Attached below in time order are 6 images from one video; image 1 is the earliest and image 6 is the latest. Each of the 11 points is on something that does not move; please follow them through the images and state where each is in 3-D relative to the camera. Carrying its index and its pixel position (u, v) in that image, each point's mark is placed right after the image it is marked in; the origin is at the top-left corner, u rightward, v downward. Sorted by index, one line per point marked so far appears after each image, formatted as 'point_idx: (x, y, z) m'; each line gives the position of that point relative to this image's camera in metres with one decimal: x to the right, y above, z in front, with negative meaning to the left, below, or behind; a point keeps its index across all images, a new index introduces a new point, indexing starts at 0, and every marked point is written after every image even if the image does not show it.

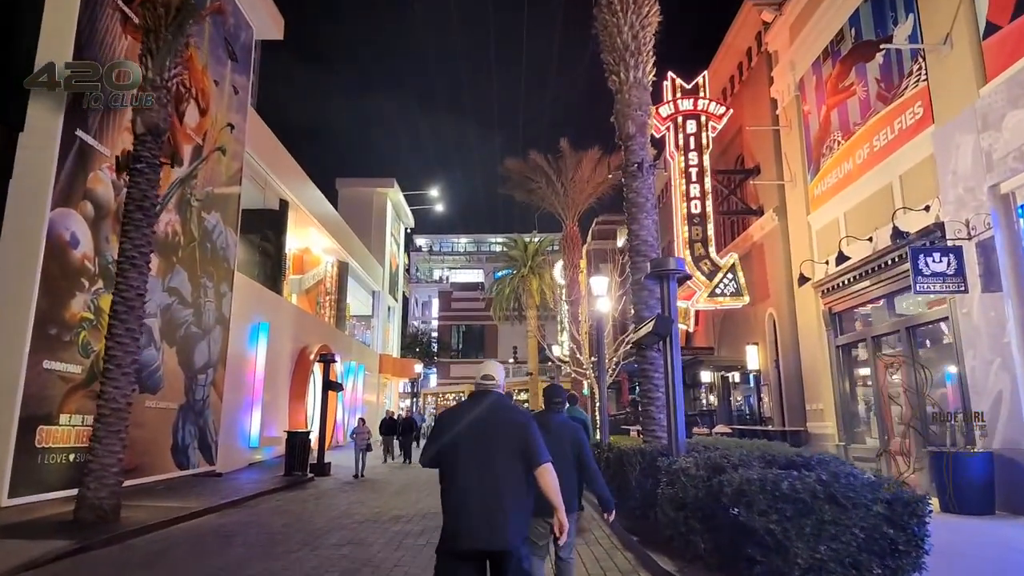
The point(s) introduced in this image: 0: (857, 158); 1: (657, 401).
0: (+7.6, +2.8, +14.1) m
1: (+2.3, -1.8, +10.0) m
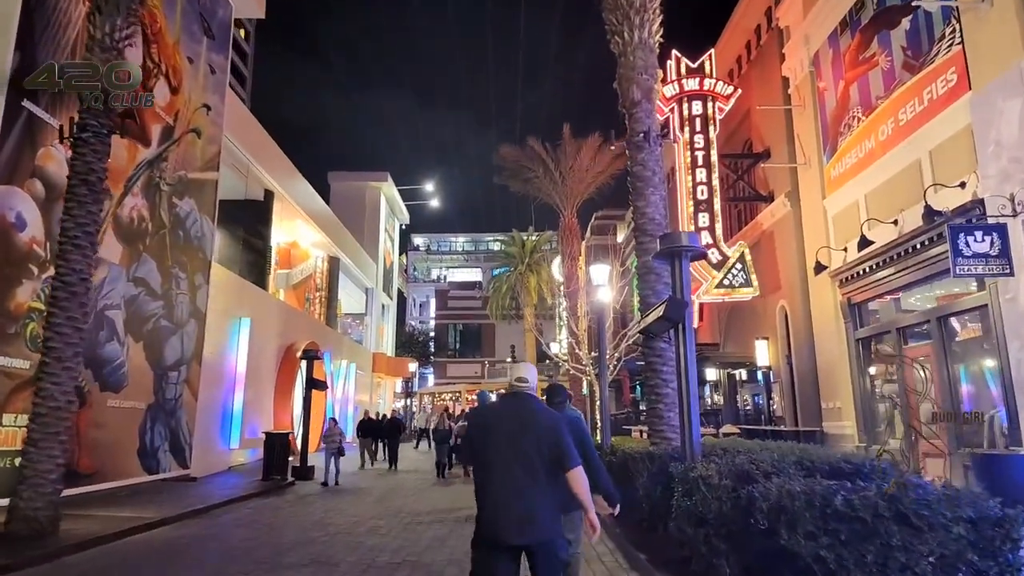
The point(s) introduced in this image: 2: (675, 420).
0: (+7.4, +3.1, +13.0) m
1: (+2.1, -1.5, +8.8) m
2: (+2.2, -1.8, +8.8) m
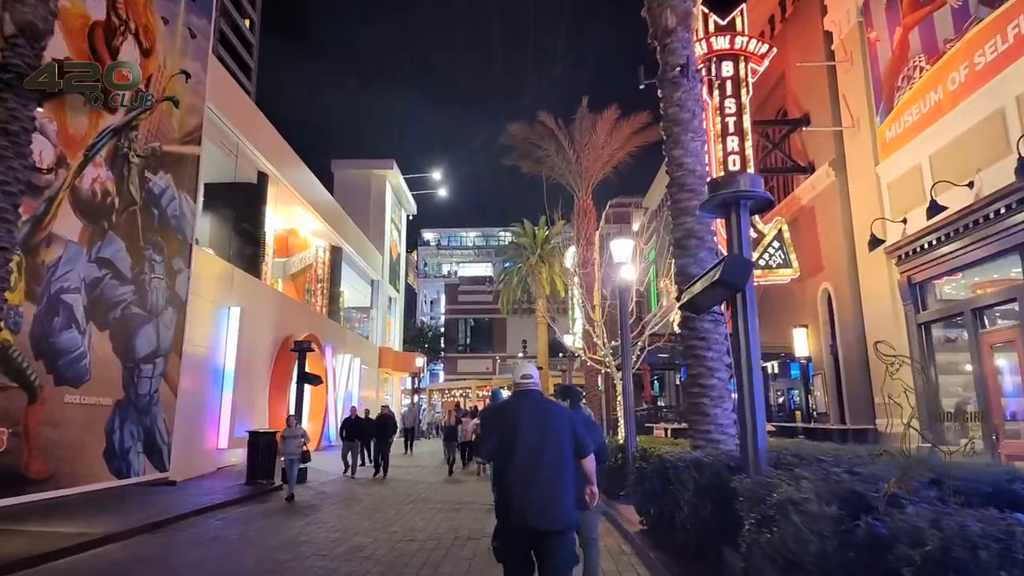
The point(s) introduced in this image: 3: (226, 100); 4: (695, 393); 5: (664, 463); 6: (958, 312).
0: (+7.6, +3.5, +11.2) m
1: (+2.2, -1.1, +7.1) m
2: (+2.3, -1.4, +7.0) m
3: (-8.6, +5.6, +19.4) m
4: (+2.0, -1.2, +7.2) m
5: (+1.6, -1.9, +6.8) m
6: (+7.8, -0.4, +11.3) m
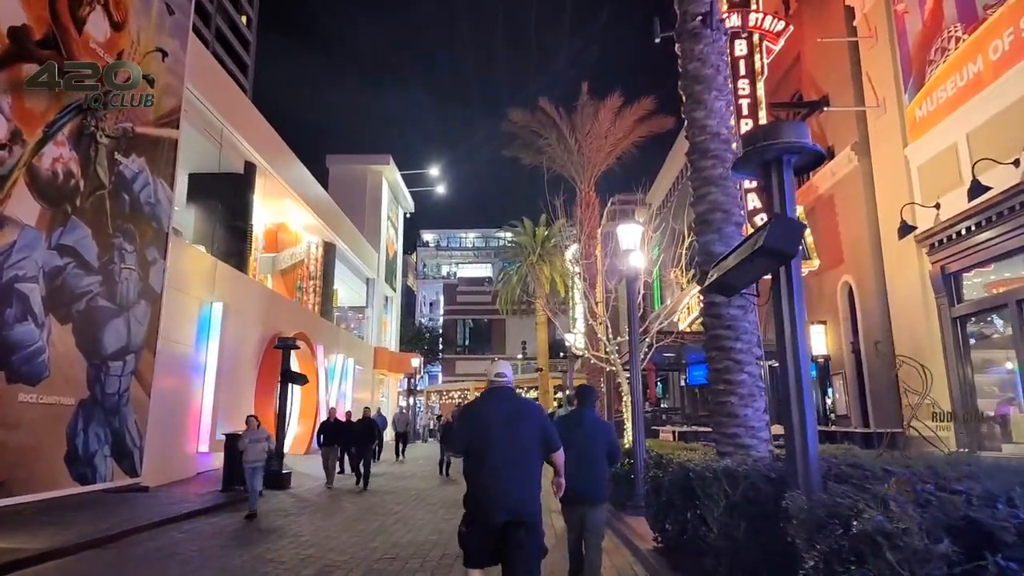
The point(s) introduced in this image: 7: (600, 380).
0: (+7.5, +3.7, +10.1) m
1: (+2.2, -0.9, +6.0) m
2: (+2.3, -1.2, +6.0) m
3: (-8.6, +5.8, +18.4) m
4: (+2.0, -1.0, +6.2) m
5: (+1.6, -1.7, +5.8) m
6: (+7.8, -0.3, +10.3) m
7: (+2.6, -2.7, +19.1) m
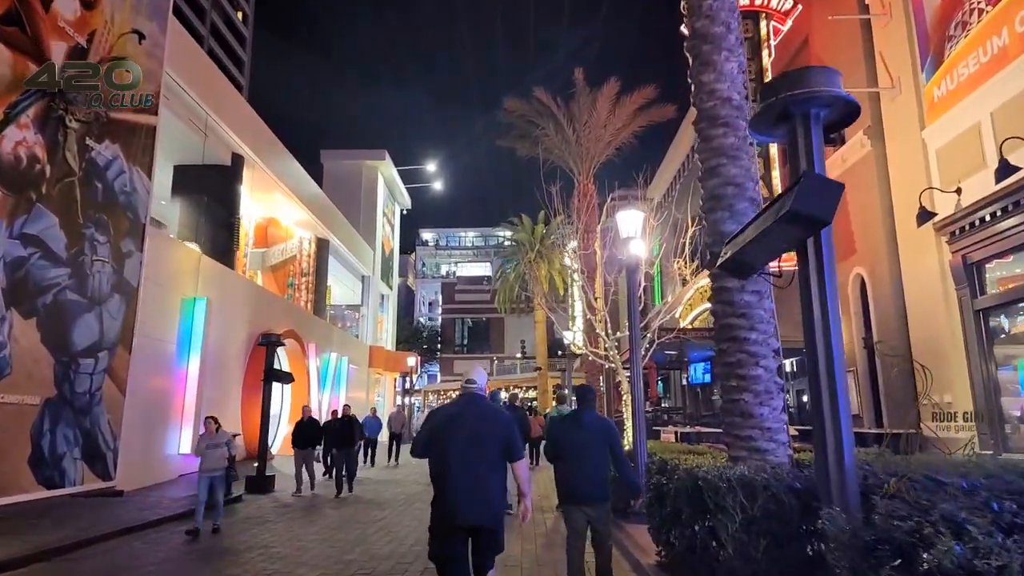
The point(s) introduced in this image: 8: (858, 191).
0: (+7.4, +3.8, +9.4) m
1: (+2.1, -0.8, +5.3) m
2: (+2.1, -1.1, +5.3) m
3: (-8.8, +5.9, +17.6) m
4: (+1.9, -0.8, +5.4) m
5: (+1.4, -1.5, +5.1) m
6: (+7.6, -0.1, +9.5) m
7: (+2.5, -2.6, +18.4) m
8: (+7.3, +2.1, +13.8) m
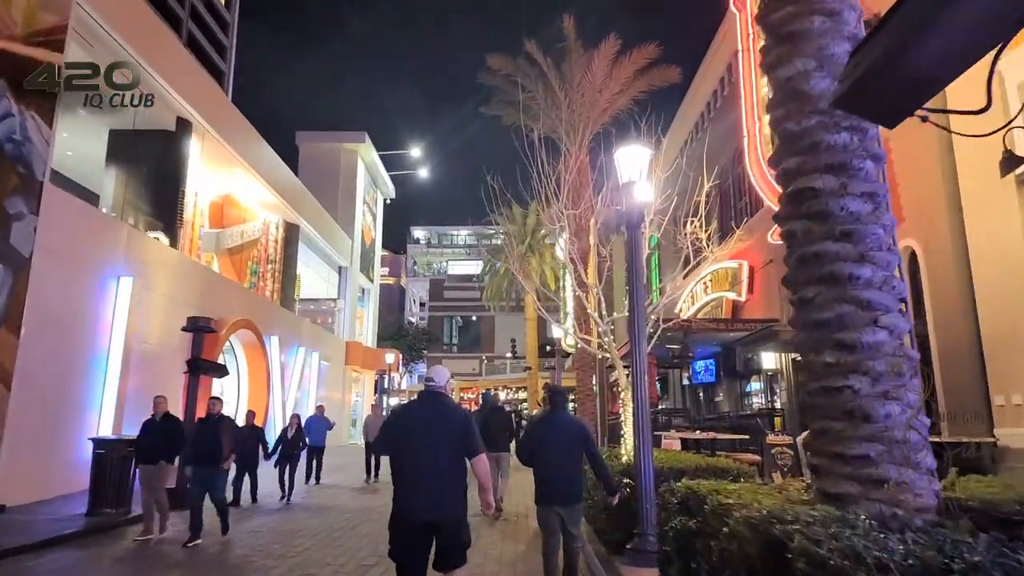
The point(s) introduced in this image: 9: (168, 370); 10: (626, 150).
0: (+7.0, +4.2, +7.0) m
1: (+1.7, -0.3, +2.9) m
2: (+1.7, -0.6, +2.8) m
3: (-9.2, +6.5, +15.1) m
4: (+1.5, -0.4, +3.0) m
5: (+1.0, -1.0, +2.6) m
6: (+7.2, +0.3, +7.1) m
7: (+2.0, -2.1, +15.9) m
8: (+6.9, +2.5, +11.4) m
9: (-9.2, -2.4, +17.4) m
10: (+1.3, +1.6, +7.5) m
